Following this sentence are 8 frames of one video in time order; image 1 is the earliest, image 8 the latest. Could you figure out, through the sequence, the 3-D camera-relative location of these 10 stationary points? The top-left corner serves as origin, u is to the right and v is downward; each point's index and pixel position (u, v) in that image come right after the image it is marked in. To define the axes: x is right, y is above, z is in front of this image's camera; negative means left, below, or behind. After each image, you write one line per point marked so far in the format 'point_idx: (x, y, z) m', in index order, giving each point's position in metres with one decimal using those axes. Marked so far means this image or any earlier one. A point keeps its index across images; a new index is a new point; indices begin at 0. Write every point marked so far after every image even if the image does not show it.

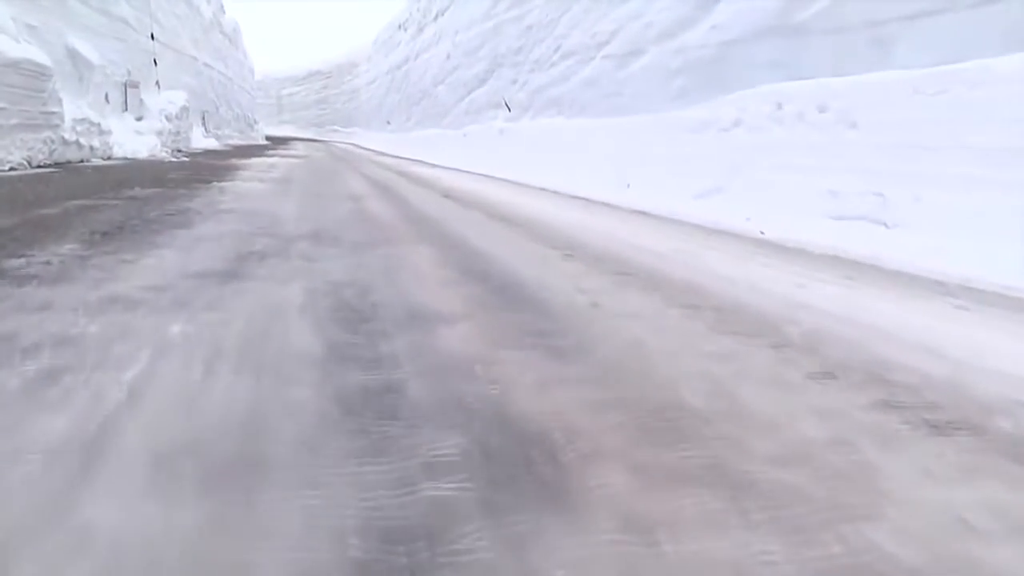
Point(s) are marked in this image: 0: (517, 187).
0: (0.0, +1.5, +9.5) m
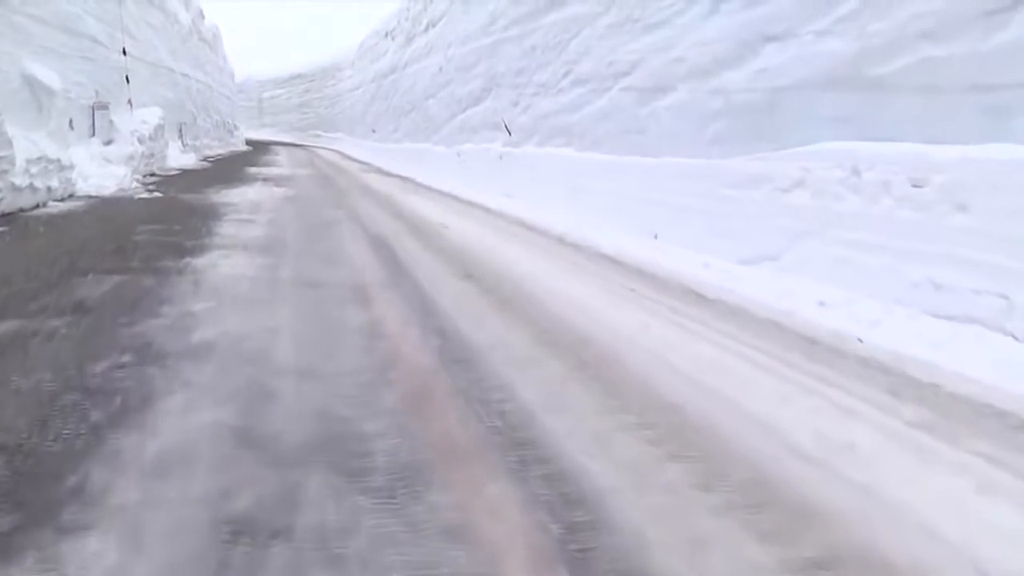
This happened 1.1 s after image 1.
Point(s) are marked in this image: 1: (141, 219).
0: (+0.2, +0.7, +8.5) m
1: (-4.6, +0.9, +7.9) m
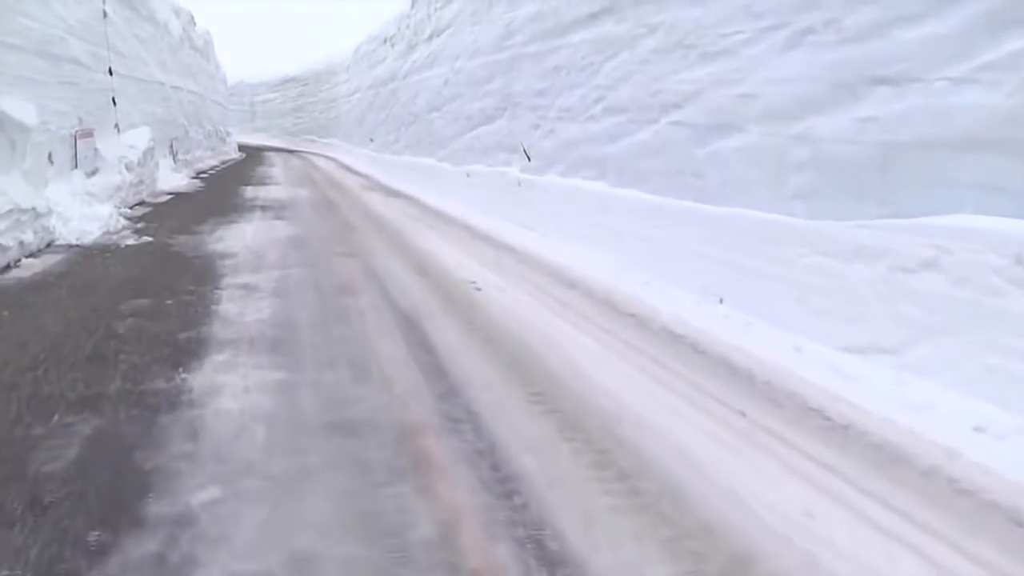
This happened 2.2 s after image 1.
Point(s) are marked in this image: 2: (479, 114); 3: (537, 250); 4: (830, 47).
0: (+0.7, -0.1, +7.5) m
1: (-4.1, 0.0, +6.8) m
2: (-0.9, +4.9, +18.0) m
3: (+0.5, +0.6, +10.4) m
4: (+3.6, +2.7, +7.2) m
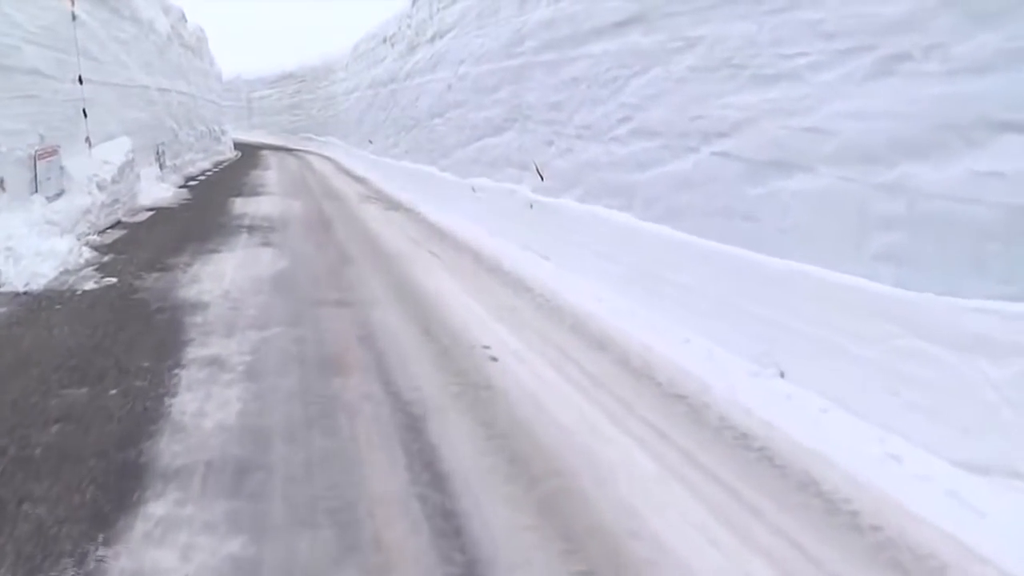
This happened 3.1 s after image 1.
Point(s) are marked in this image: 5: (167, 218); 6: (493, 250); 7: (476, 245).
0: (+0.9, -0.8, +6.3) m
1: (-3.9, -0.6, +5.6) m
2: (-0.7, +4.3, +16.7) m
3: (+0.7, 0.0, +9.3) m
4: (+3.8, +2.0, +6.0) m
5: (-7.3, +1.7, +13.8) m
6: (-0.4, +0.7, +12.0) m
7: (-0.7, +0.8, +12.5) m
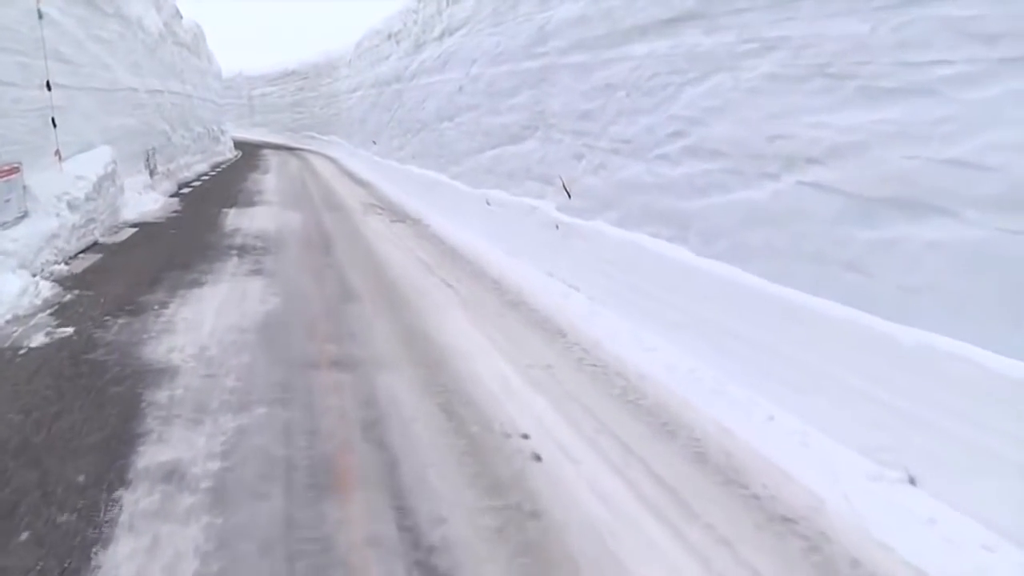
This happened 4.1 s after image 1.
0: (+1.3, -1.4, +4.9) m
1: (-3.5, -1.2, +4.2) m
2: (-0.3, +3.8, +15.3) m
3: (+1.0, -0.6, +7.8) m
4: (+4.2, +1.4, +4.5) m
5: (-6.9, +1.1, +12.4) m
6: (0.0, +0.2, +10.6) m
7: (-0.3, +0.3, +11.1) m
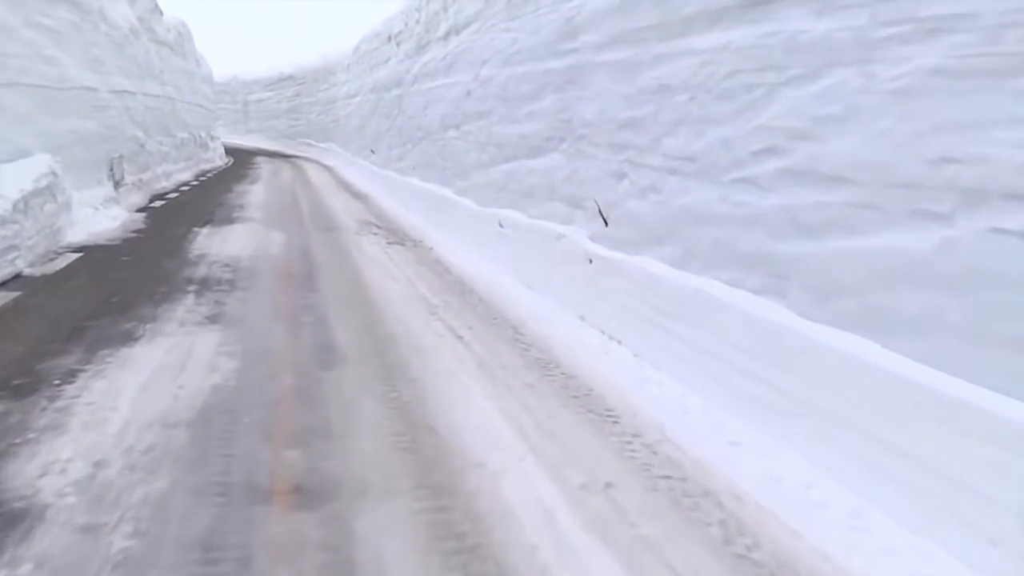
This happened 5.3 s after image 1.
0: (+1.6, -2.0, +2.7) m
1: (-3.2, -1.8, +2.0) m
2: (+0.1, +3.1, +13.2) m
3: (+1.4, -1.2, +5.7) m
4: (+4.6, +0.8, +2.4) m
5: (-6.6, +0.5, +10.2) m
6: (+0.4, -0.5, +8.5) m
7: (0.0, -0.4, +8.9) m
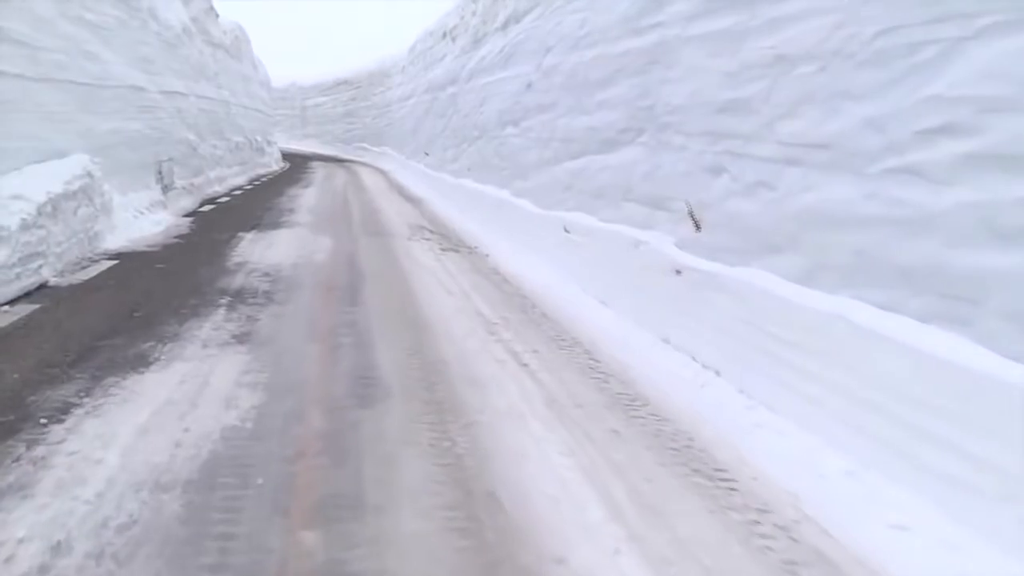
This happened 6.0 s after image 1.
0: (+2.0, -2.2, +1.3) m
1: (-2.9, -1.9, +1.0) m
2: (+1.3, +2.9, +11.9) m
3: (+2.0, -1.4, +4.3) m
4: (+4.9, +0.6, +0.8) m
5: (-5.6, +0.3, +9.5) m
6: (+1.2, -0.7, +7.1) m
7: (+0.9, -0.6, +7.6) m
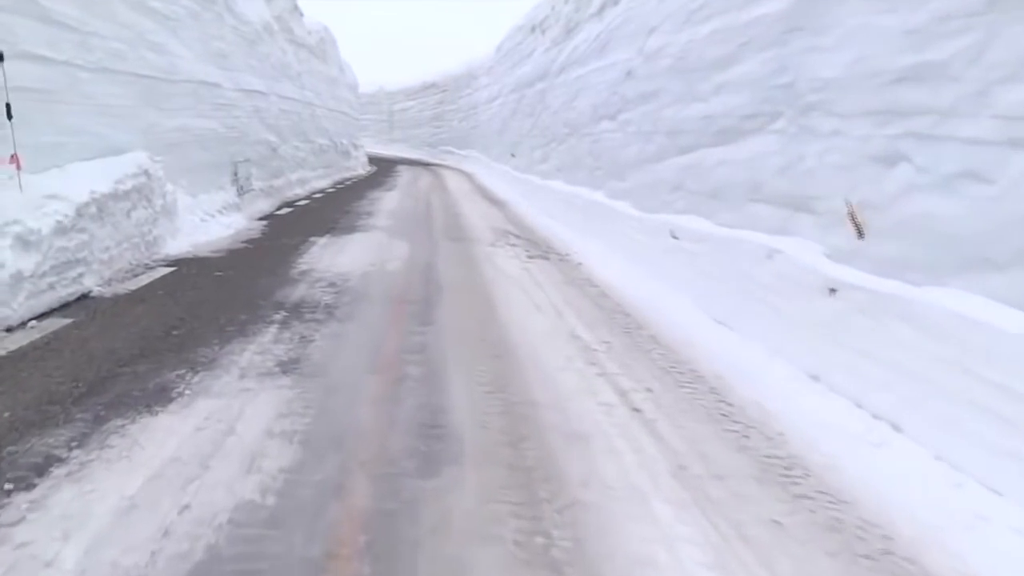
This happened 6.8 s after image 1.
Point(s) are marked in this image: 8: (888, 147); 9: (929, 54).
0: (+2.1, -2.3, -0.5) m
1: (-2.7, -2.0, -0.1) m
2: (+2.9, +2.6, +10.2) m
3: (+2.5, -1.6, +2.5) m
4: (+5.0, +0.4, -1.4) m
5: (-4.3, +0.2, +8.7) m
6: (+2.1, -0.9, +5.4) m
7: (+1.9, -0.8, +6.0) m
8: (+3.5, +1.3, +6.2) m
9: (+3.7, +2.2, +6.1) m
